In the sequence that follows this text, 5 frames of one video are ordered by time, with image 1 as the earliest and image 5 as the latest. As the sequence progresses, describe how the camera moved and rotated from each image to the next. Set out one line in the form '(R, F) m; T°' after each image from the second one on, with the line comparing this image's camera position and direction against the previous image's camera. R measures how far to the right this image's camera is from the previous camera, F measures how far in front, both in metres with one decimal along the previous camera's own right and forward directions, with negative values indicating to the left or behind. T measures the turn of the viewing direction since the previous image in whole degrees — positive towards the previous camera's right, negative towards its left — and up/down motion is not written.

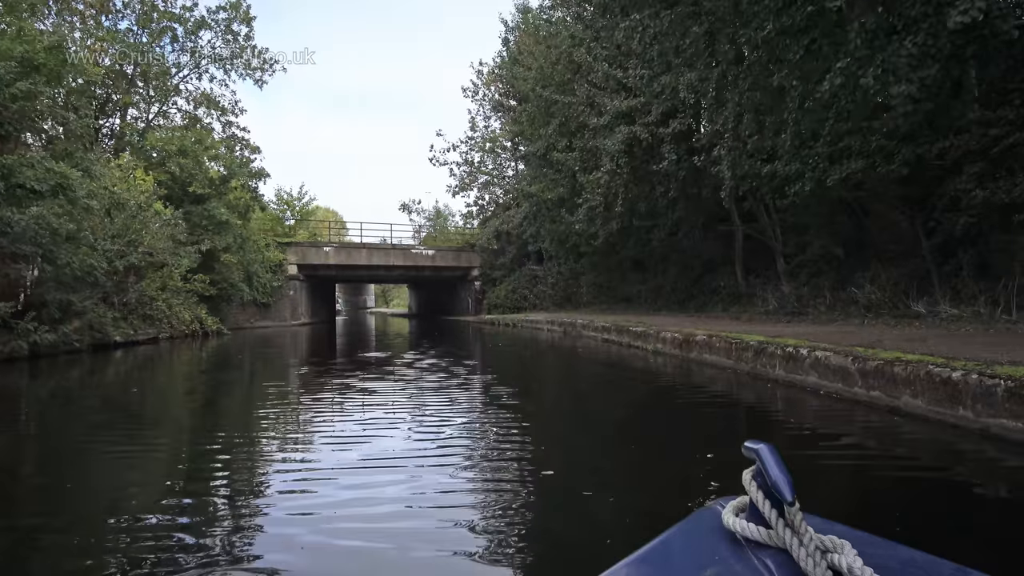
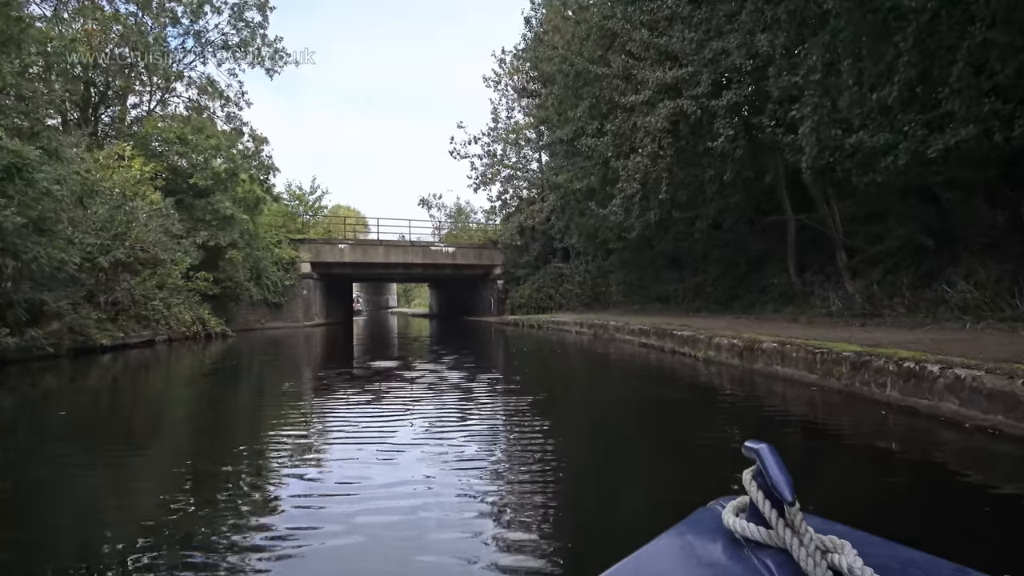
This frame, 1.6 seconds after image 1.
(-0.1, +1.9) m; -2°
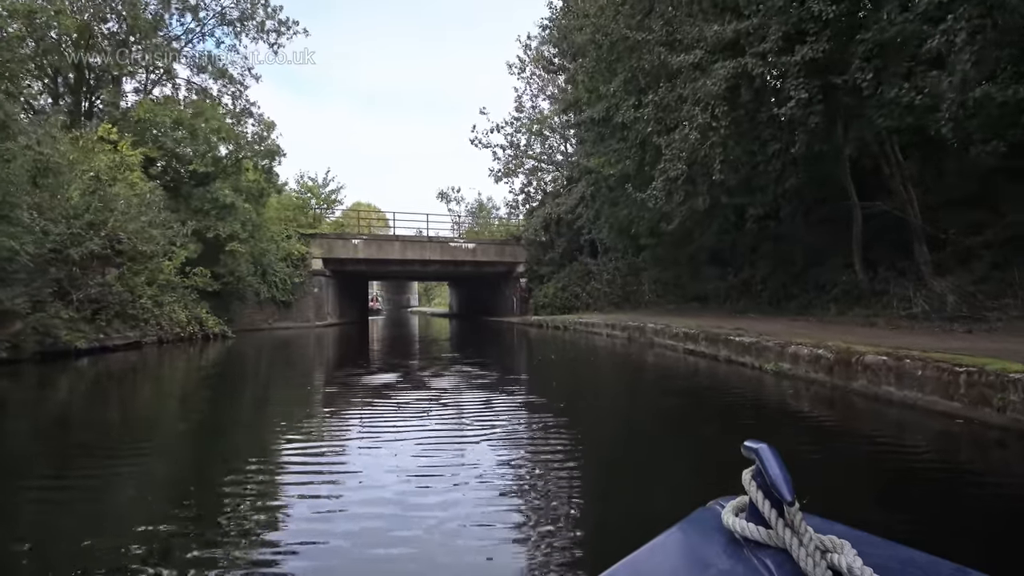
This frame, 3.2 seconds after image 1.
(-0.1, +2.1) m; -2°
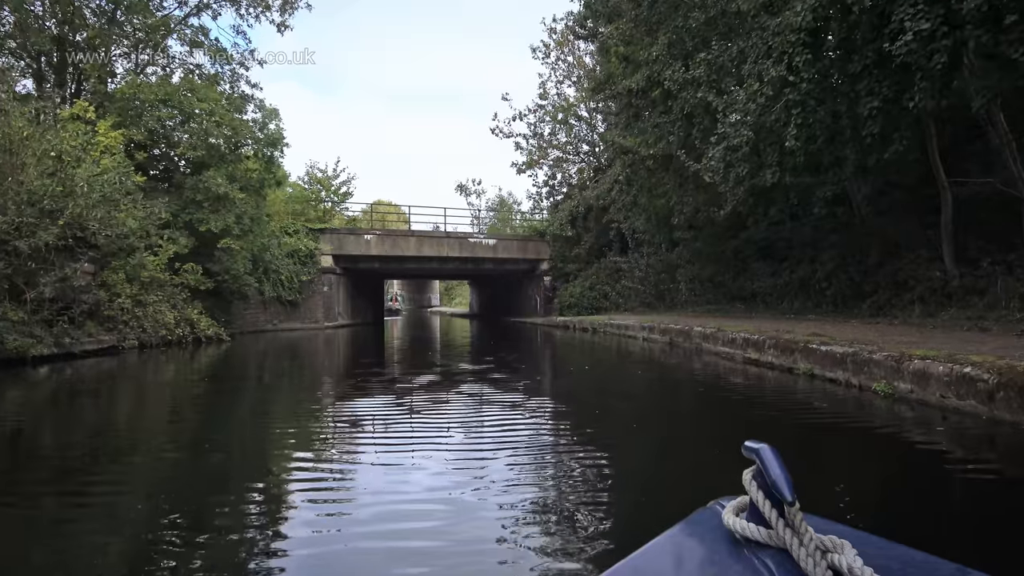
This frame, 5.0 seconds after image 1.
(0.0, +2.2) m; -2°
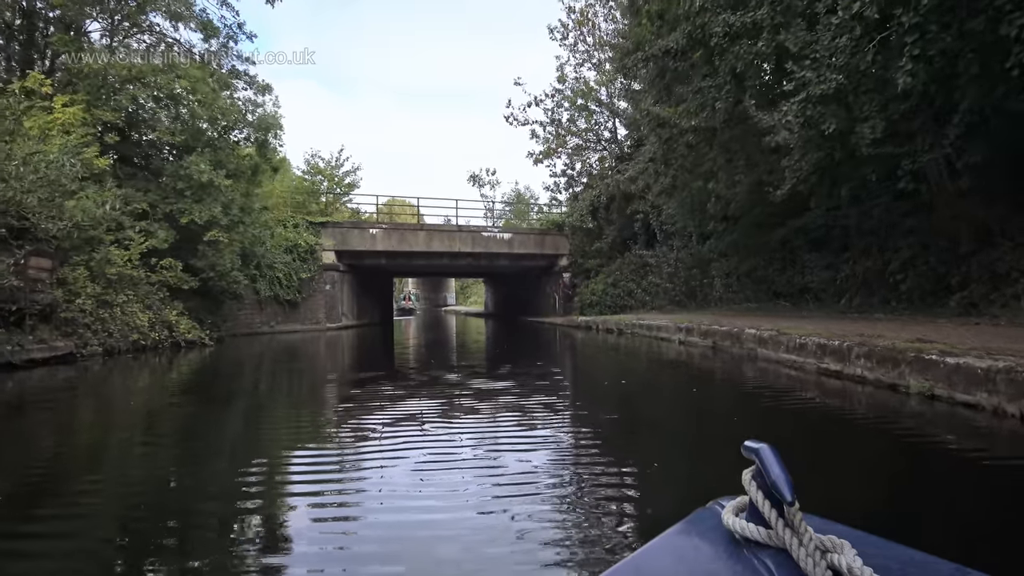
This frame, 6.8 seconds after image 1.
(0.0, +2.2) m; -1°
